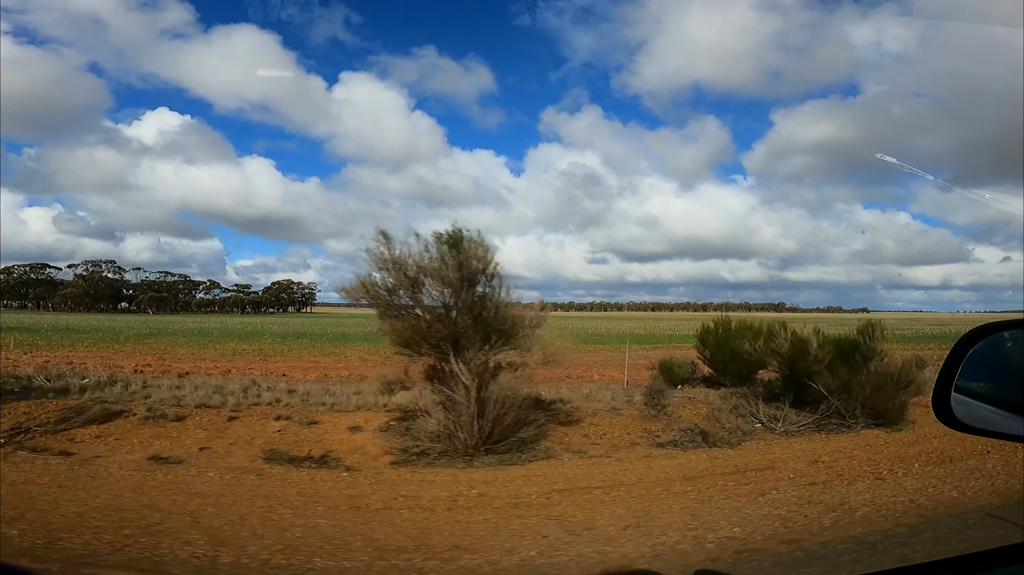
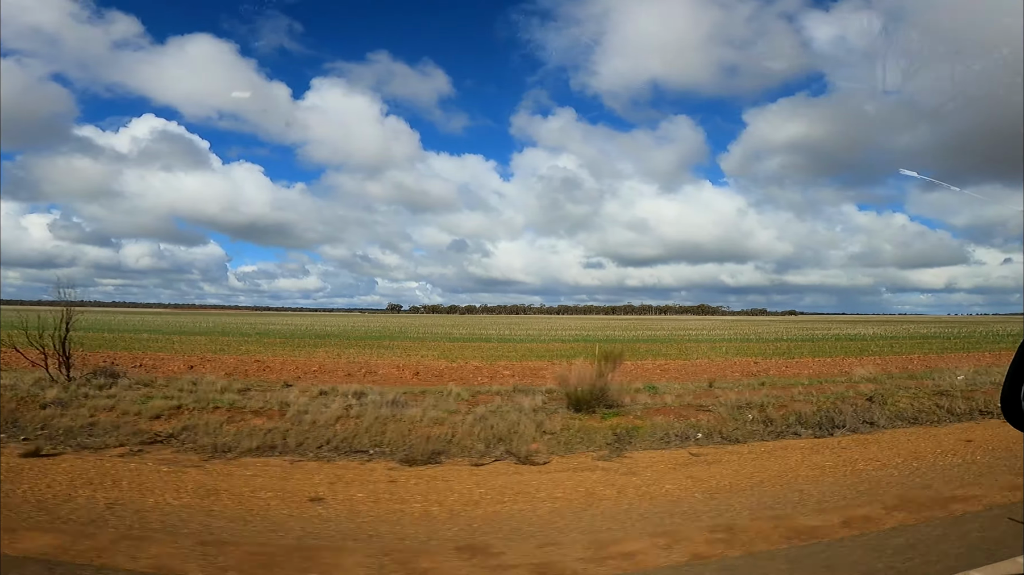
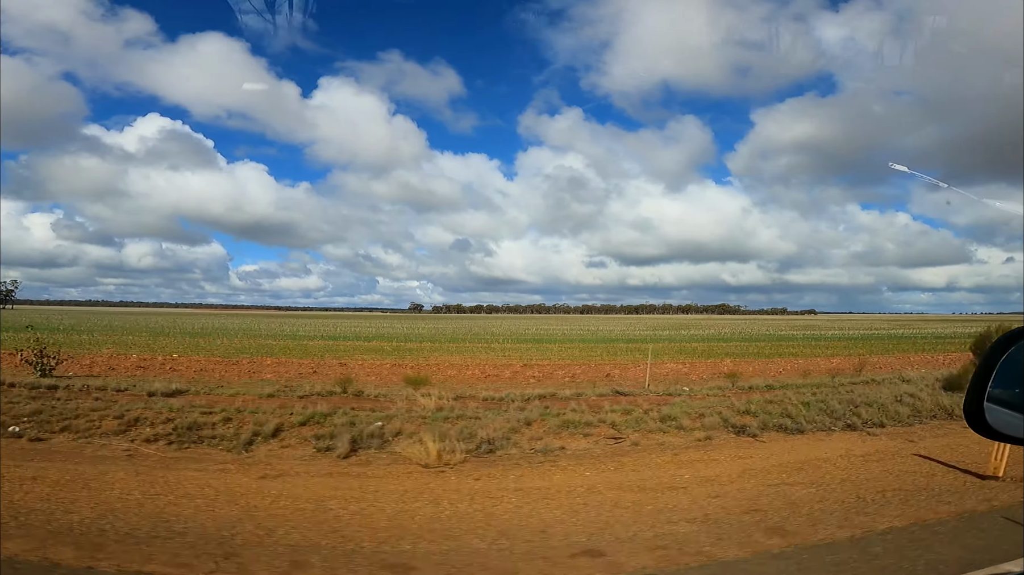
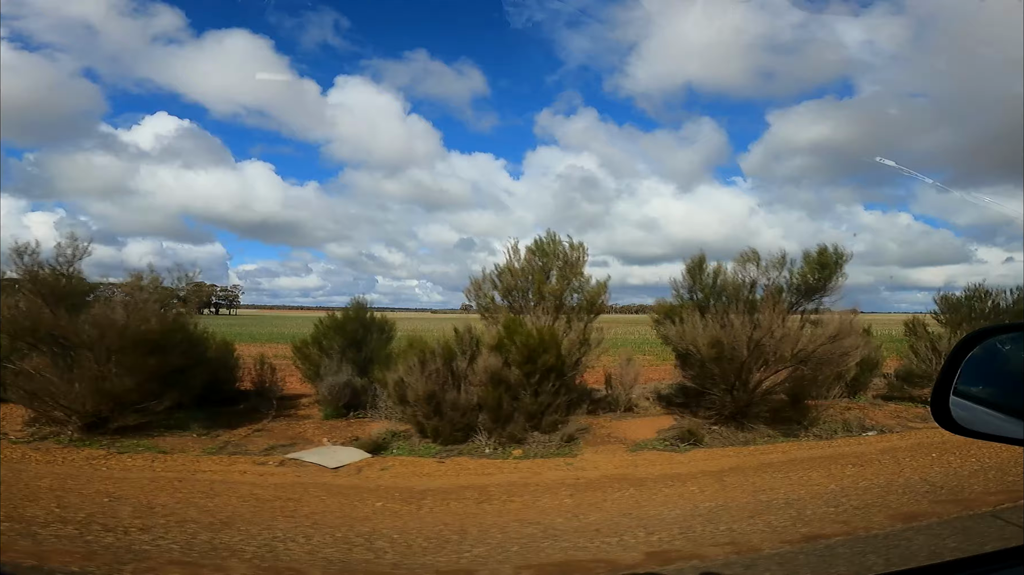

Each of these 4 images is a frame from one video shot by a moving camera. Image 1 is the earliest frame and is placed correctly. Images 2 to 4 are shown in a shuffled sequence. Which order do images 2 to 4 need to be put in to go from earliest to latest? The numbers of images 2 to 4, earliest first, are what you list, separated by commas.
4, 3, 2
